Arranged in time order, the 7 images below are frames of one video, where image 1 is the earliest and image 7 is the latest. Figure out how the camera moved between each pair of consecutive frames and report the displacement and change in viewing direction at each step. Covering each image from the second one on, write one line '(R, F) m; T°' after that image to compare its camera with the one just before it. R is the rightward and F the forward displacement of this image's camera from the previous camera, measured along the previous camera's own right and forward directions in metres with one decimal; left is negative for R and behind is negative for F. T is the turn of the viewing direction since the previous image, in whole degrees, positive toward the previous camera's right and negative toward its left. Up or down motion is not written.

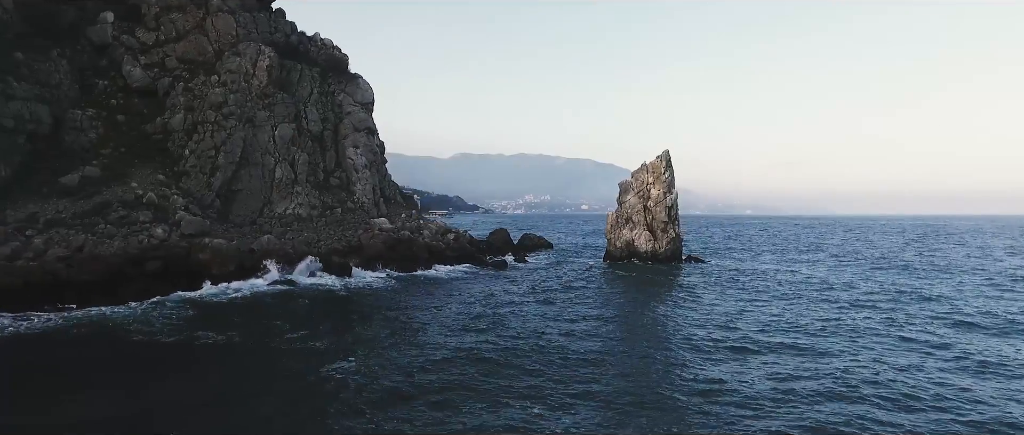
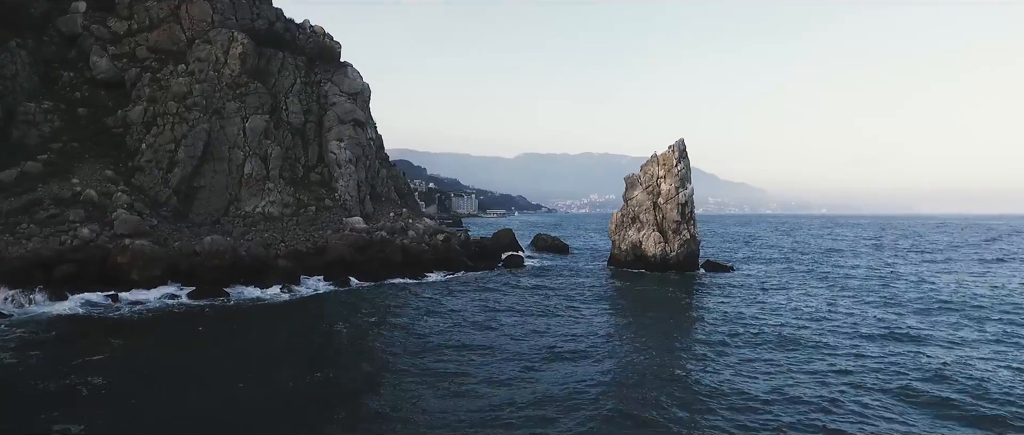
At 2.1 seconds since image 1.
(+4.6, +5.1) m; -6°
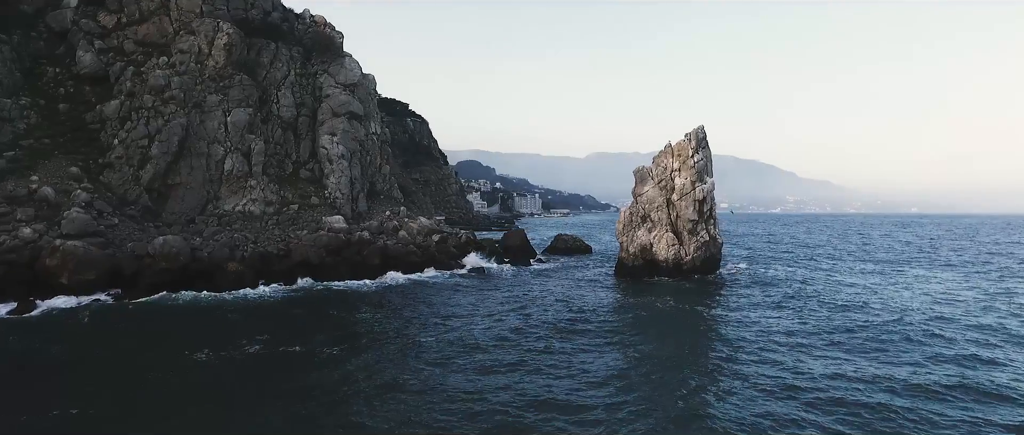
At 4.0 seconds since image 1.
(+4.3, +4.3) m; -6°
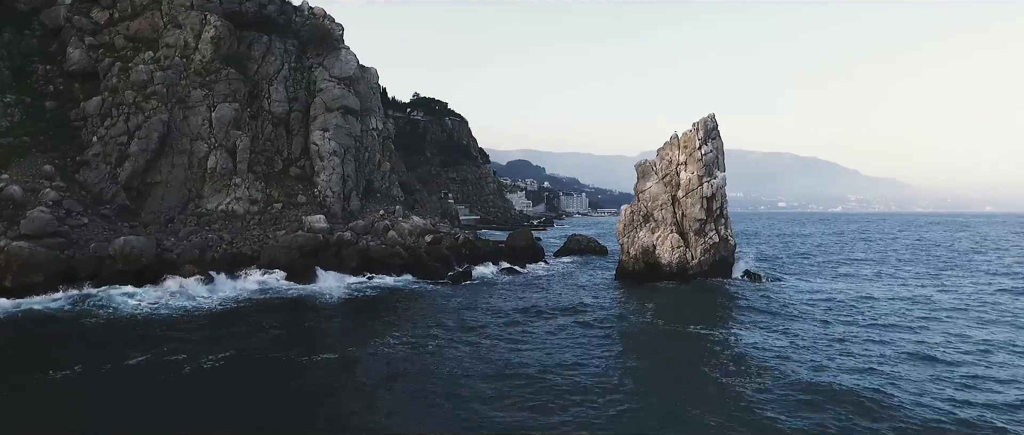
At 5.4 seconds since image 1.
(+3.2, +3.0) m; -5°
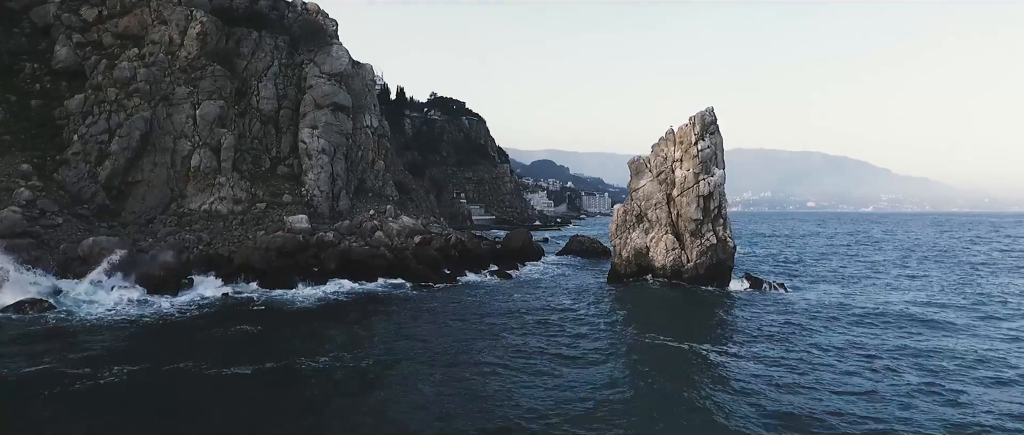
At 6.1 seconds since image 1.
(+1.9, +1.6) m; -2°
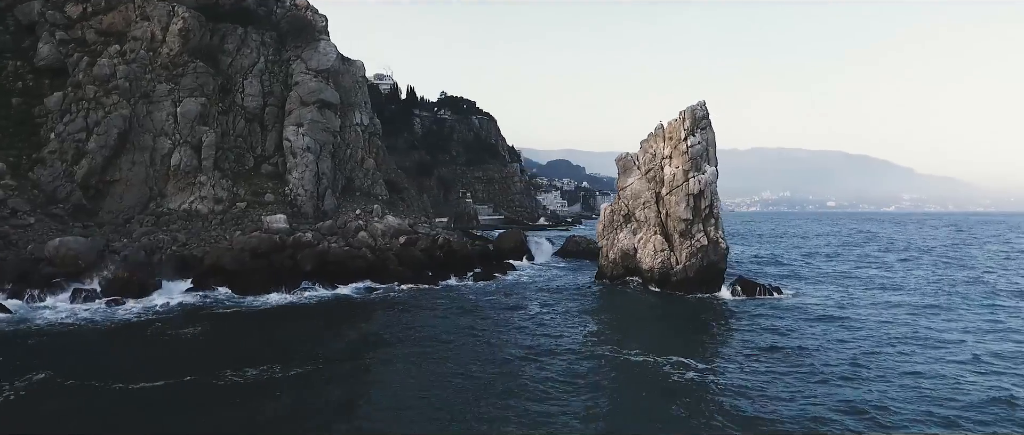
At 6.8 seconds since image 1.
(+1.6, +1.3) m; -1°
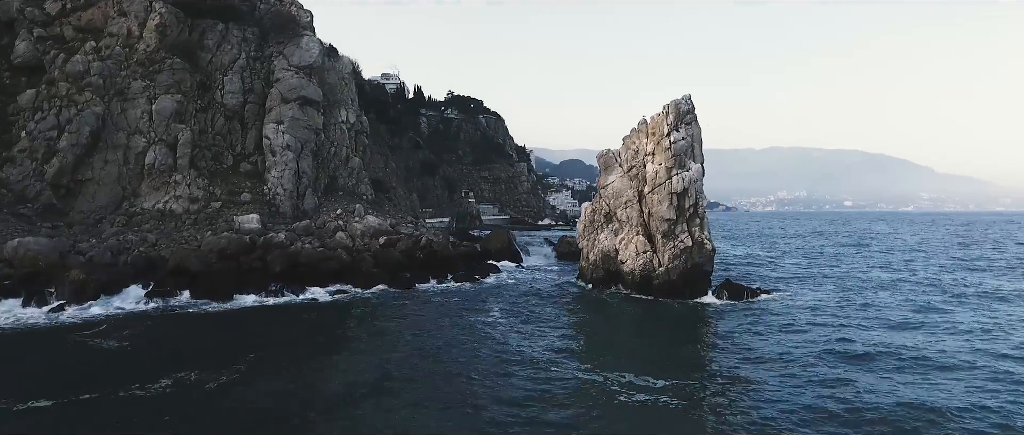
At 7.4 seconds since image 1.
(+1.6, +1.2) m; -1°
